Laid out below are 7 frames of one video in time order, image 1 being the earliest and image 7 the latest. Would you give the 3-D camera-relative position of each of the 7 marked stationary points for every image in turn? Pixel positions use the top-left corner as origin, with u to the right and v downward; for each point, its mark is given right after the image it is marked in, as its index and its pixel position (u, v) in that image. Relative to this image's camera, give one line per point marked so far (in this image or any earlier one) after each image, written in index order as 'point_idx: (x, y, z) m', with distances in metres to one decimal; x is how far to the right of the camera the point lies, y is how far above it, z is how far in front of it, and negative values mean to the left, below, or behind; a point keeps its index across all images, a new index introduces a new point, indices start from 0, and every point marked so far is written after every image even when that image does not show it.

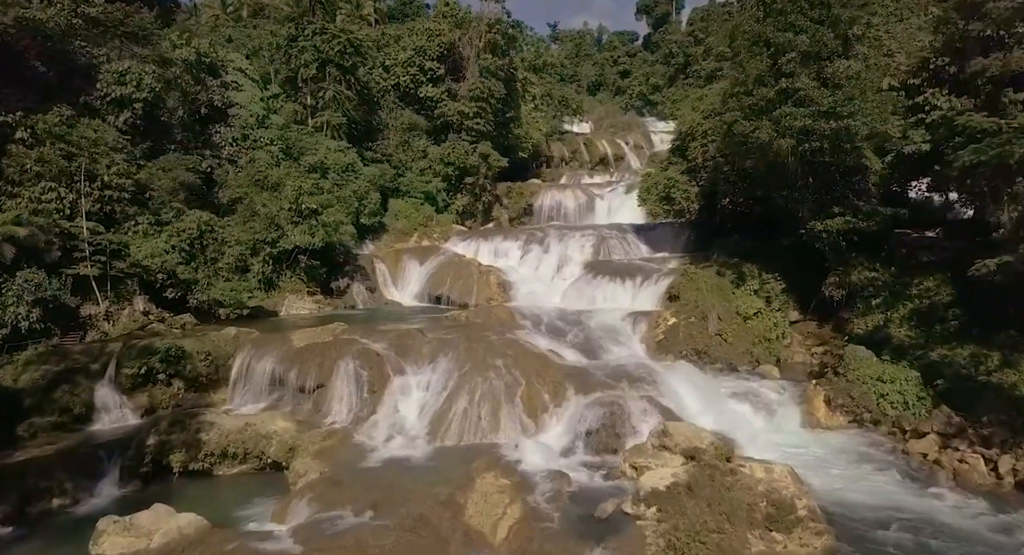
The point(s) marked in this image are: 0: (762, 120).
0: (+7.7, +4.8, +18.0) m
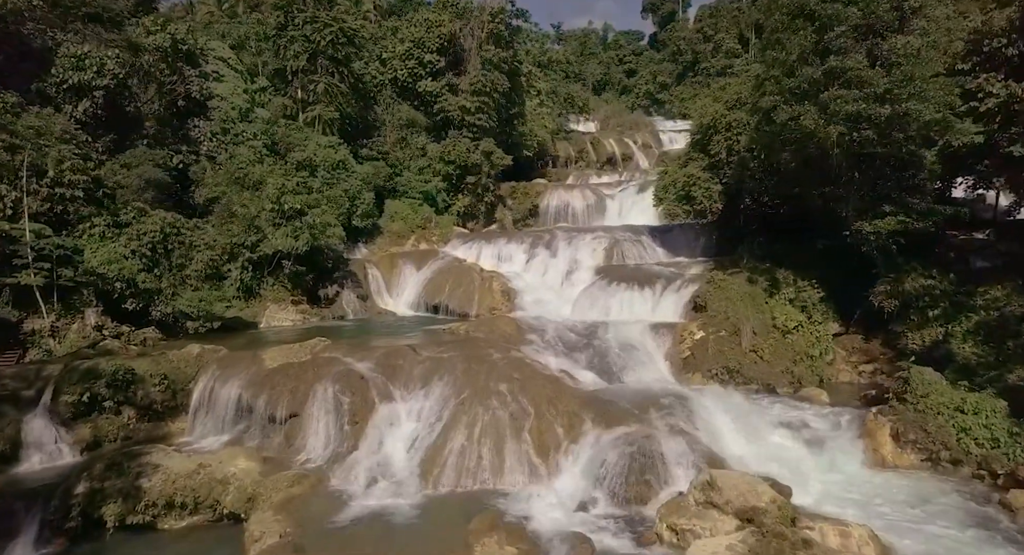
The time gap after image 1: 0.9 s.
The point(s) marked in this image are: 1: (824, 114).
0: (+7.8, +4.6, +15.7) m
1: (+8.2, +4.3, +15.6) m
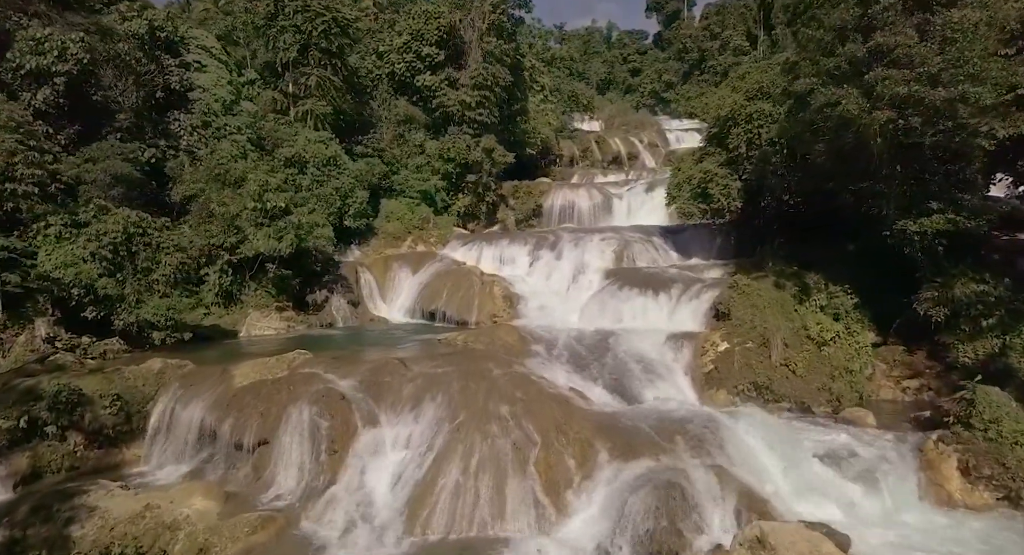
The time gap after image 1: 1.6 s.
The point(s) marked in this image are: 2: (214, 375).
0: (+7.9, +4.4, +13.9) m
1: (+8.3, +4.2, +13.8) m
2: (-6.5, -2.1, +12.8) m
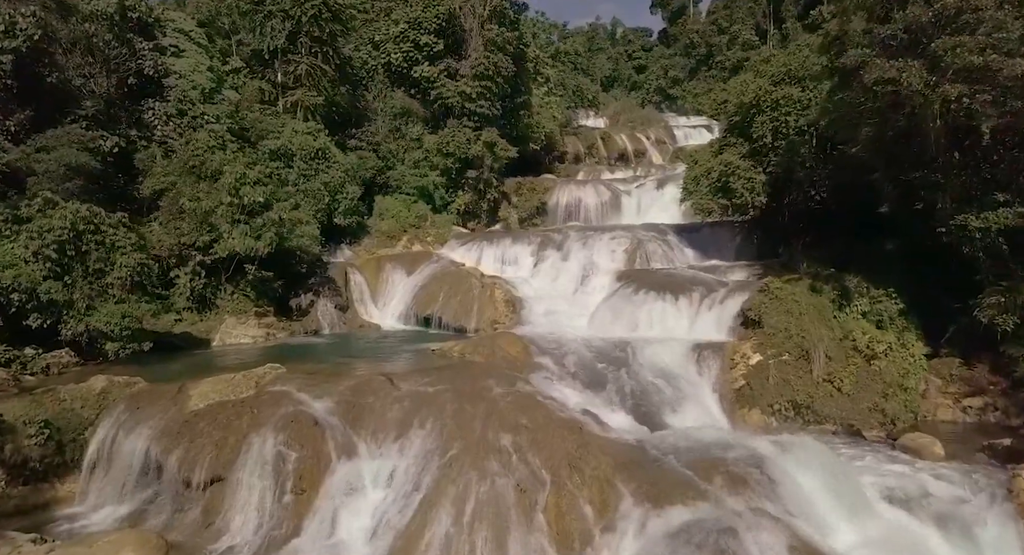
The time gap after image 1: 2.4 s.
0: (+7.9, +4.4, +12.0) m
1: (+8.3, +4.1, +11.9) m
2: (-6.4, -2.2, +11.0) m
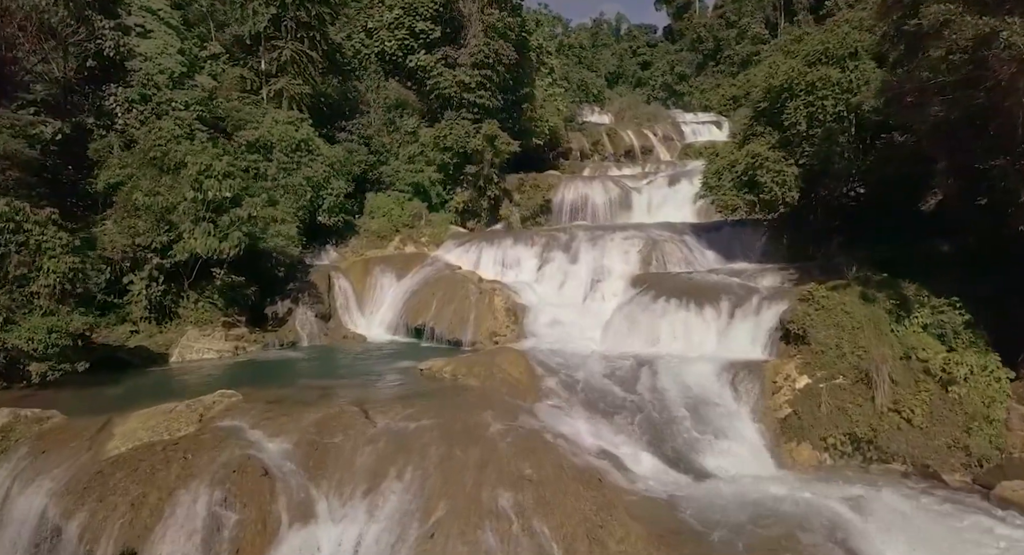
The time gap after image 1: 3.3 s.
0: (+8.0, +4.2, +9.8) m
1: (+8.4, +3.9, +9.7) m
2: (-6.4, -2.3, +8.8) m
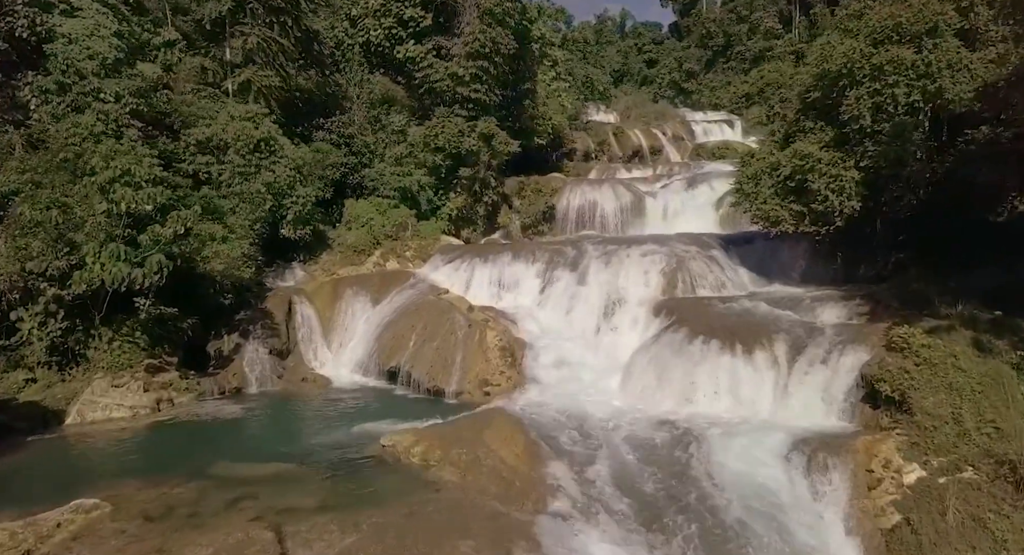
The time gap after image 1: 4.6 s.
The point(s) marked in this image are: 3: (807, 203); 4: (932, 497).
0: (+7.9, +3.5, +6.5) m
1: (+8.3, +3.3, +6.3) m
2: (-6.5, -3.0, +5.5) m
3: (+7.8, +2.0, +15.8) m
4: (+5.6, -3.0, +7.8) m
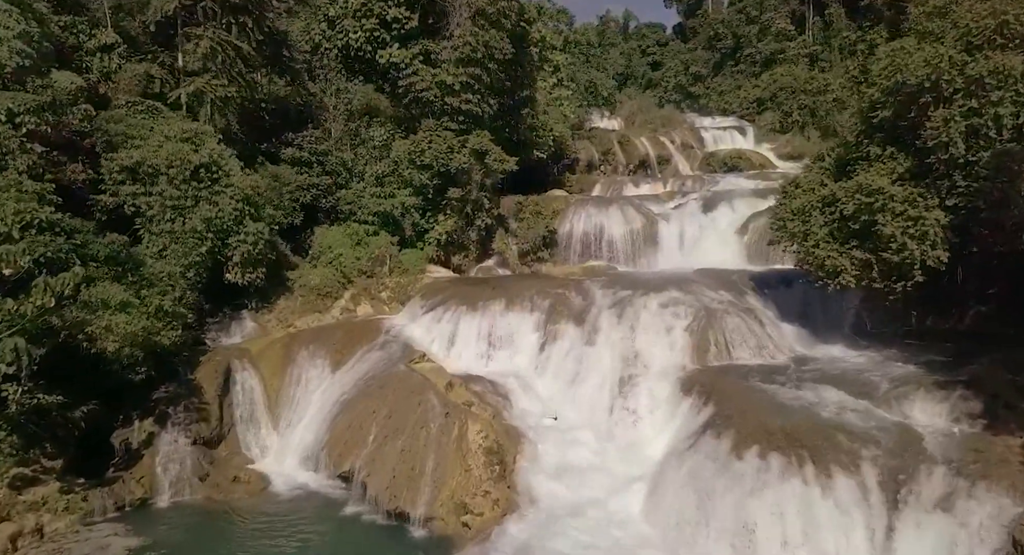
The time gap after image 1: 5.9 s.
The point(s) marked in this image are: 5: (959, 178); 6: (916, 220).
0: (+7.7, +2.2, +3.2) m
1: (+8.1, +1.9, +3.1) m
2: (-6.7, -4.4, +2.3) m
3: (+7.6, +0.6, +12.5) m
4: (+5.4, -4.3, +4.5) m
5: (+8.5, +1.8, +11.0) m
6: (+7.9, +1.1, +11.5) m
